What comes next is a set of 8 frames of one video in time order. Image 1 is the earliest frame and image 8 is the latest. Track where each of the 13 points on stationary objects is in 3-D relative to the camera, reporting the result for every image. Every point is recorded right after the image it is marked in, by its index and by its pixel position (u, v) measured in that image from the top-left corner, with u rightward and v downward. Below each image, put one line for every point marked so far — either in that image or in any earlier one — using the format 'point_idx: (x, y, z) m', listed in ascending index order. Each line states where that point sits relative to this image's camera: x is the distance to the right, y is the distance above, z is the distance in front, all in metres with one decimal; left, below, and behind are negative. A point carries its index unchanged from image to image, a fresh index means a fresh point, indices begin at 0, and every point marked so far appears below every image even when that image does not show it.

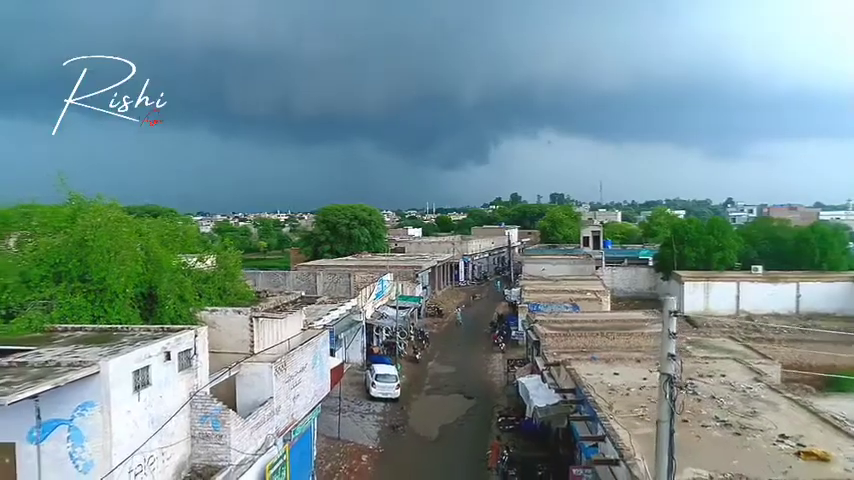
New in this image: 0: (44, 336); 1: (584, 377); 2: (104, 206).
0: (-4.6, -1.2, +7.9) m
1: (+2.8, -2.4, +11.8) m
2: (-5.1, +0.5, +10.3) m
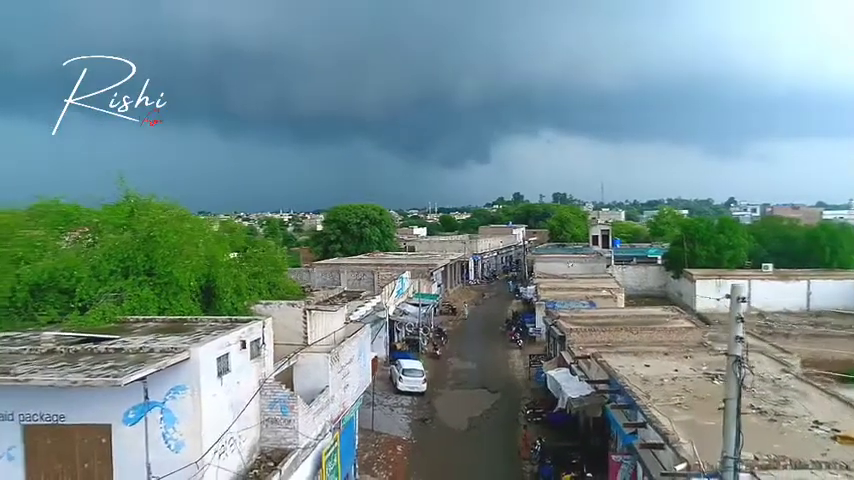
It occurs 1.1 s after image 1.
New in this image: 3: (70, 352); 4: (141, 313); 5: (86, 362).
0: (-3.9, -1.1, +8.4) m
1: (+3.5, -2.4, +12.2) m
2: (-4.3, +0.5, +10.7) m
3: (-3.6, -1.1, +6.6) m
4: (-3.9, -1.0, +9.0) m
5: (-3.2, -1.2, +6.3) m
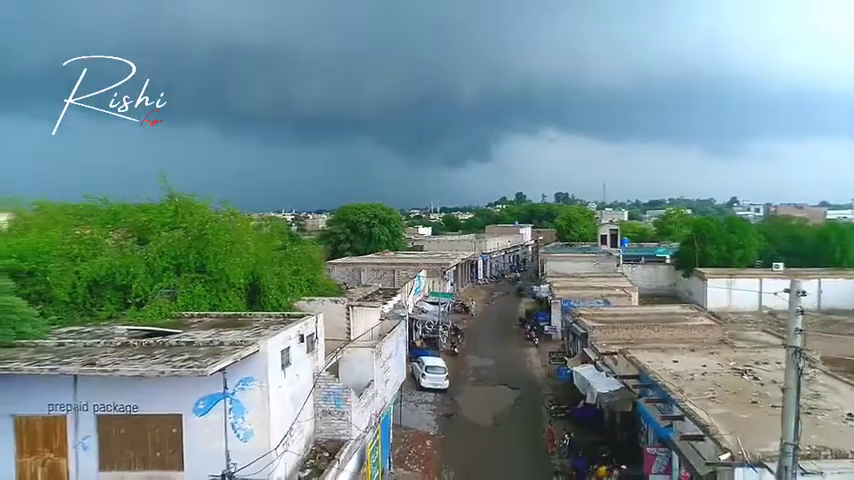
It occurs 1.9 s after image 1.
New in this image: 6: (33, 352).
0: (-3.3, -1.1, +8.6) m
1: (+4.2, -2.3, +12.5) m
2: (-3.7, +0.6, +11.0) m
3: (-3.0, -1.1, +6.9) m
4: (-3.3, -1.0, +9.2) m
5: (-2.6, -1.1, +6.6) m
6: (-4.0, -1.1, +6.7) m
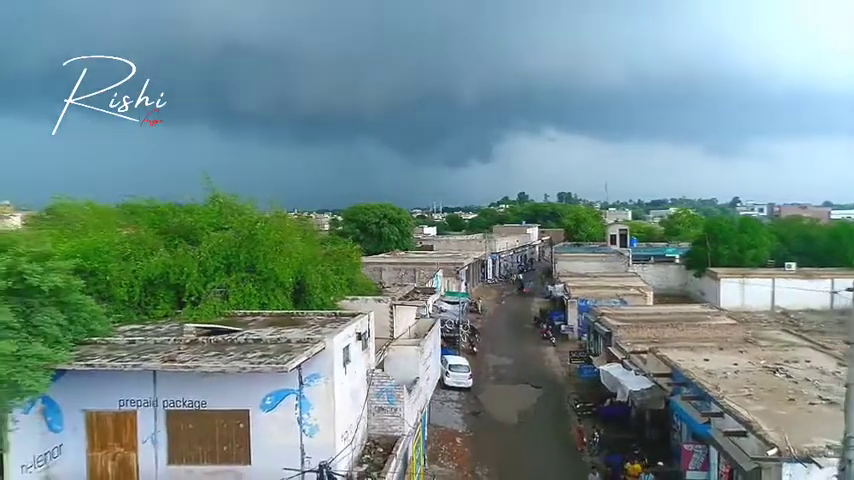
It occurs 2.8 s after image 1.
0: (-2.6, -1.1, +8.8) m
1: (+4.8, -2.3, +12.7) m
2: (-3.1, +0.6, +11.2) m
3: (-2.3, -1.1, +7.1) m
4: (-2.6, -1.0, +9.4) m
5: (-2.0, -1.1, +6.7) m
6: (-3.4, -1.2, +6.9) m
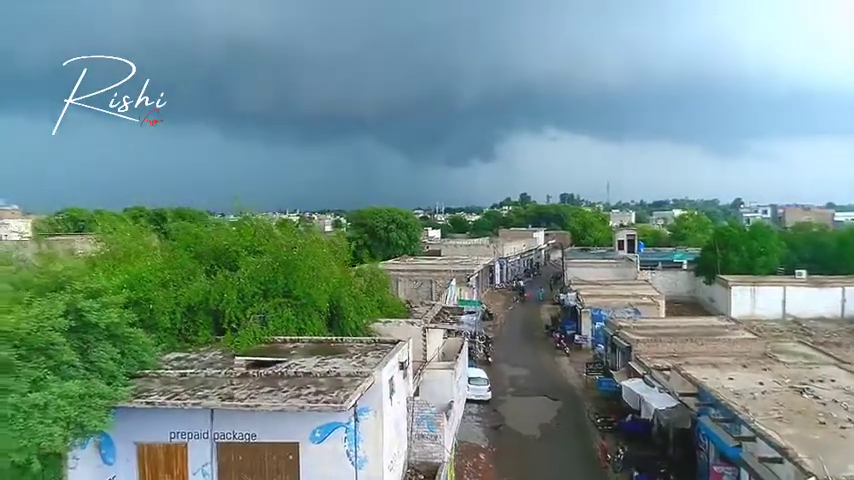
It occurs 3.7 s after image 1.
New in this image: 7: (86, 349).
0: (-2.1, -1.5, +8.9) m
1: (+5.4, -2.7, +12.8) m
2: (-2.5, +0.2, +11.3) m
3: (-1.8, -1.5, +7.2) m
4: (-2.1, -1.4, +9.5) m
5: (-1.4, -1.5, +6.8) m
6: (-2.8, -1.5, +7.0) m
7: (-3.5, -1.1, +6.7) m
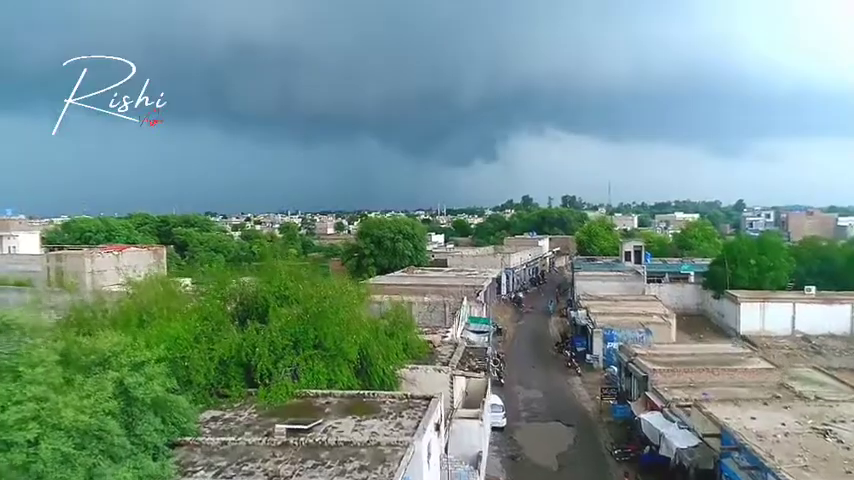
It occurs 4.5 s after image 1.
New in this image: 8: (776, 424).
0: (-1.6, -2.2, +9.0) m
1: (+5.8, -3.5, +12.8) m
2: (-2.1, -0.6, +11.3) m
3: (-1.4, -2.3, +7.3) m
4: (-1.7, -2.1, +9.6) m
5: (-1.0, -2.3, +6.9) m
6: (-2.4, -2.3, +7.1) m
7: (-3.0, -1.9, +6.7) m
8: (+6.7, -3.5, +12.5) m
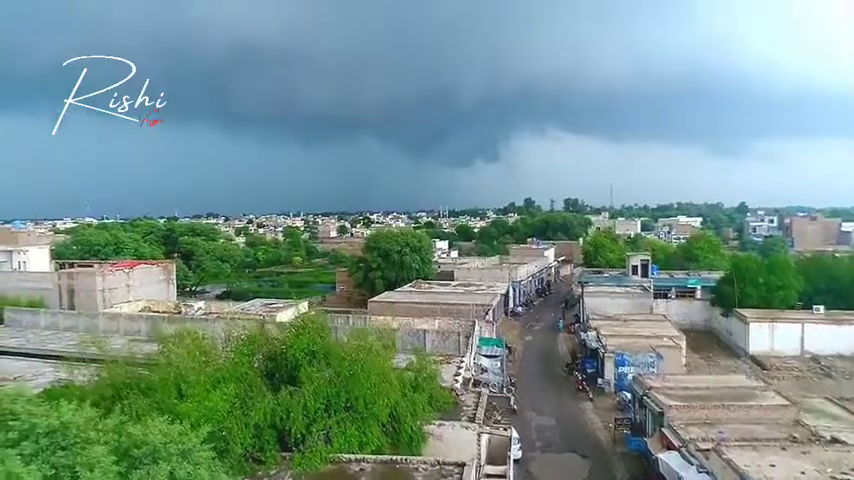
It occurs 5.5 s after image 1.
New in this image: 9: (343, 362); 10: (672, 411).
0: (-1.2, -3.2, +9.1) m
1: (+6.3, -4.5, +13.0) m
2: (-1.6, -1.6, +11.5) m
3: (-0.9, -3.2, +7.4) m
4: (-1.2, -3.1, +9.7) m
5: (-0.6, -3.3, +7.1) m
6: (-1.9, -3.3, +7.2) m
7: (-2.6, -2.8, +6.9) m
8: (+7.1, -4.5, +12.7) m
9: (-1.3, -1.9, +10.4) m
10: (+6.4, -4.5, +17.3) m
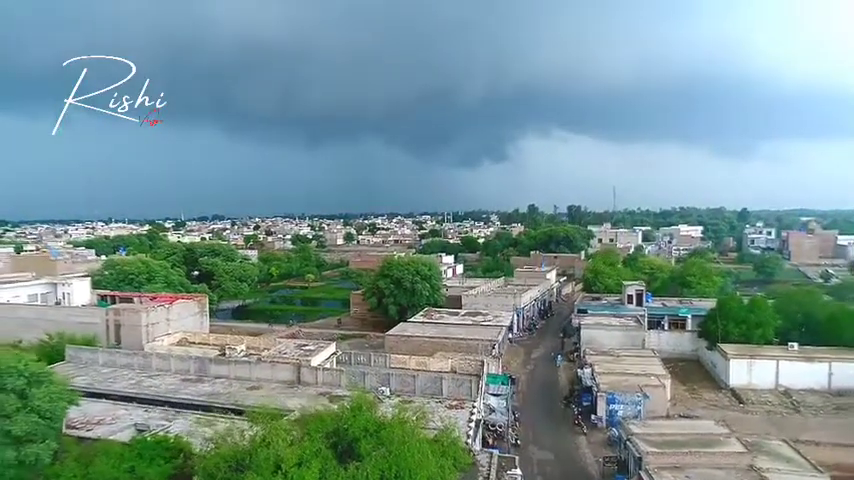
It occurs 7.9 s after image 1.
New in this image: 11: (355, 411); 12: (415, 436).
0: (-0.6, -5.6, +12.8) m
1: (+6.9, -6.9, +16.6) m
2: (-1.0, -3.9, +15.2) m
3: (-0.3, -5.6, +11.1) m
4: (-0.6, -5.5, +13.4) m
5: (0.0, -5.7, +10.7) m
6: (-1.4, -5.7, +10.9) m
7: (-2.0, -5.2, +10.6) m
8: (+7.7, -6.9, +16.3) m
9: (-0.7, -4.3, +14.1) m
10: (+7.1, -6.9, +20.9) m
11: (-1.7, -3.9, +15.1) m
12: (-0.3, -4.3, +14.5) m
